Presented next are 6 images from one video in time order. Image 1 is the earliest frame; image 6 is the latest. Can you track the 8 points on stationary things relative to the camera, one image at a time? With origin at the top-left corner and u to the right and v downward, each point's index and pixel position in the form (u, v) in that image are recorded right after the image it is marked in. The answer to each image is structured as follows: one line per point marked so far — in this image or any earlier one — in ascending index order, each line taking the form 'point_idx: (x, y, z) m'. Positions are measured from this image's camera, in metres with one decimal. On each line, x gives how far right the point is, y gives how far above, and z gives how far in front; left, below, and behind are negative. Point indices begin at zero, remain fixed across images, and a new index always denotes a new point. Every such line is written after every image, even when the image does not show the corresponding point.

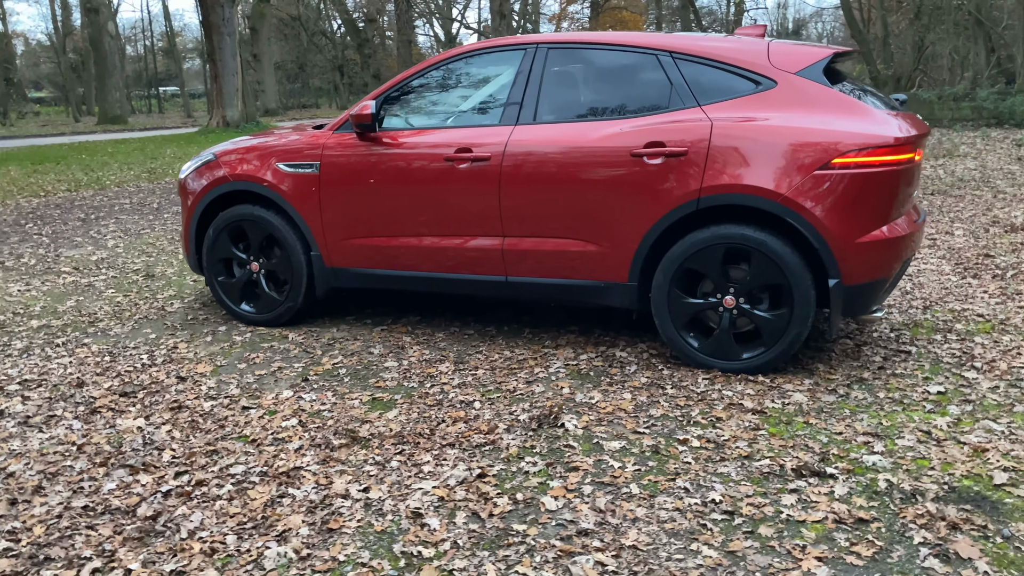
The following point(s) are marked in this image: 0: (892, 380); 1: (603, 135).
0: (+1.9, -0.5, +4.1) m
1: (+0.5, +0.8, +4.3) m
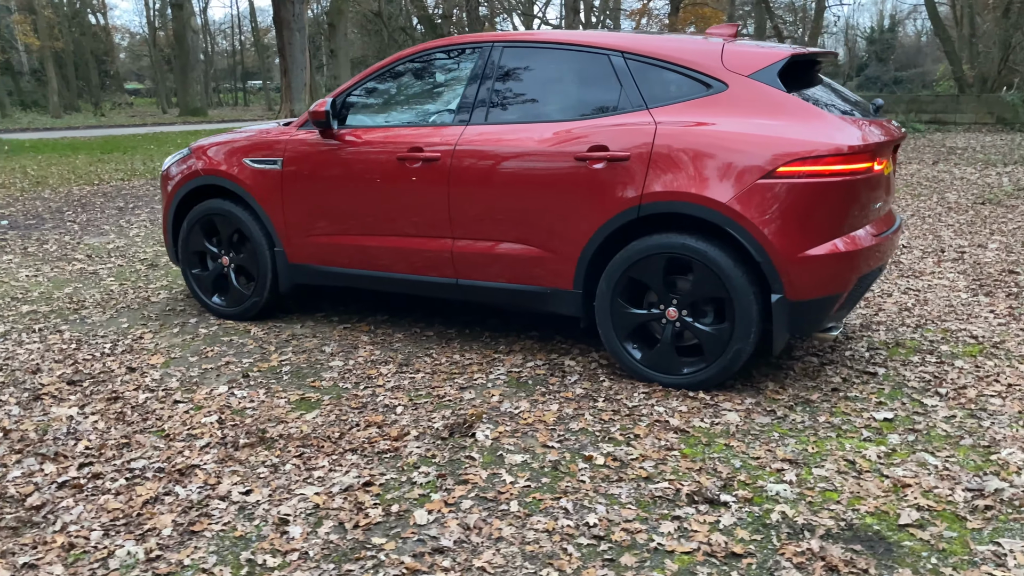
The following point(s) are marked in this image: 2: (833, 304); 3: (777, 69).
0: (+1.5, -0.5, +3.8) m
1: (+0.2, +0.8, +4.1) m
2: (+1.5, -0.1, +3.8) m
3: (+1.2, +1.0, +3.9) m
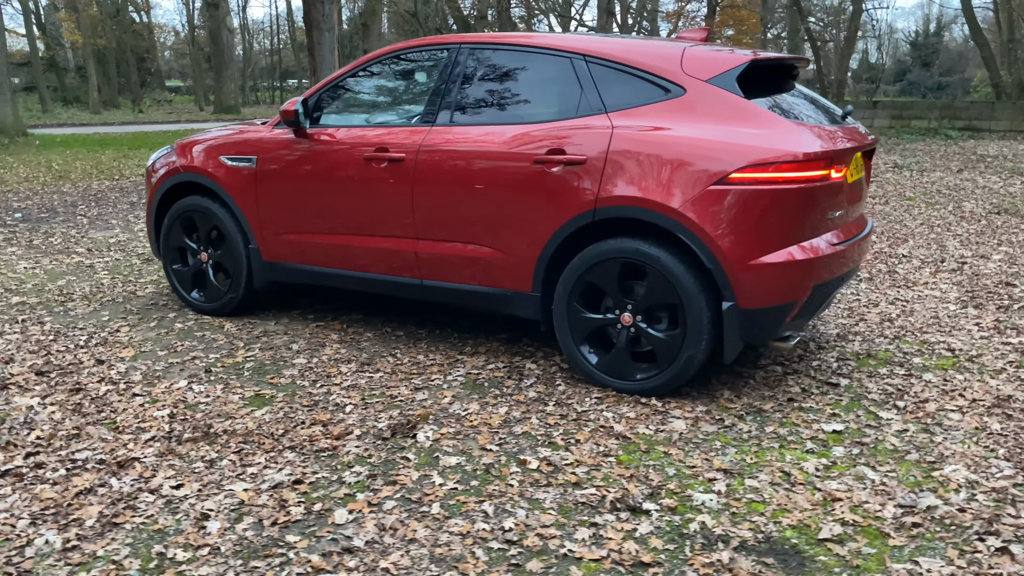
0: (+1.3, -0.6, +3.8) m
1: (0.0, +0.7, +4.1) m
2: (+1.3, -0.1, +3.8) m
3: (+1.0, +1.0, +3.8) m
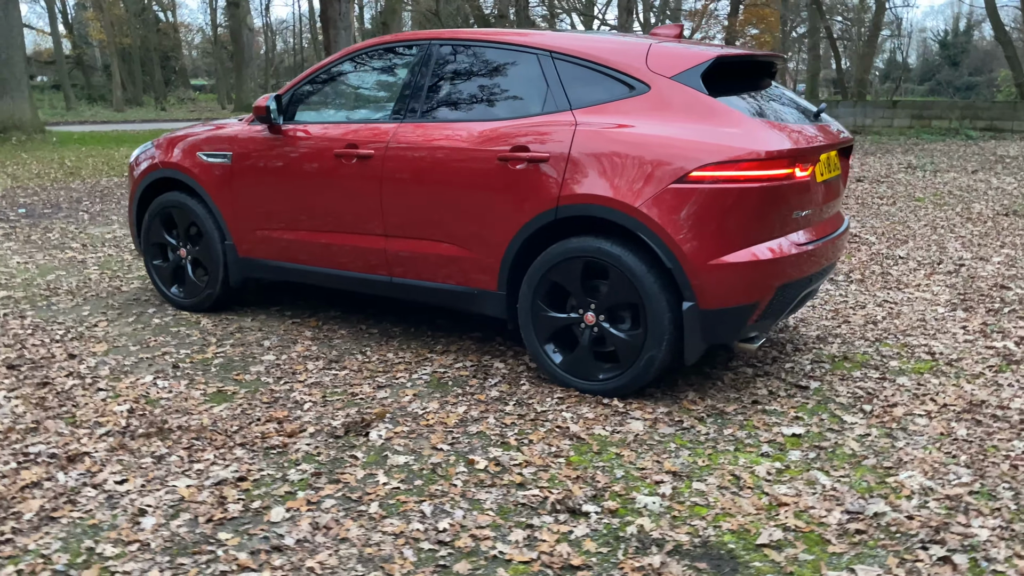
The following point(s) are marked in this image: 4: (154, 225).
0: (+1.1, -0.6, +3.7) m
1: (-0.2, +0.8, +4.1) m
2: (+1.1, -0.1, +3.7) m
3: (+0.9, +1.0, +3.8) m
4: (-2.4, +0.4, +5.4) m
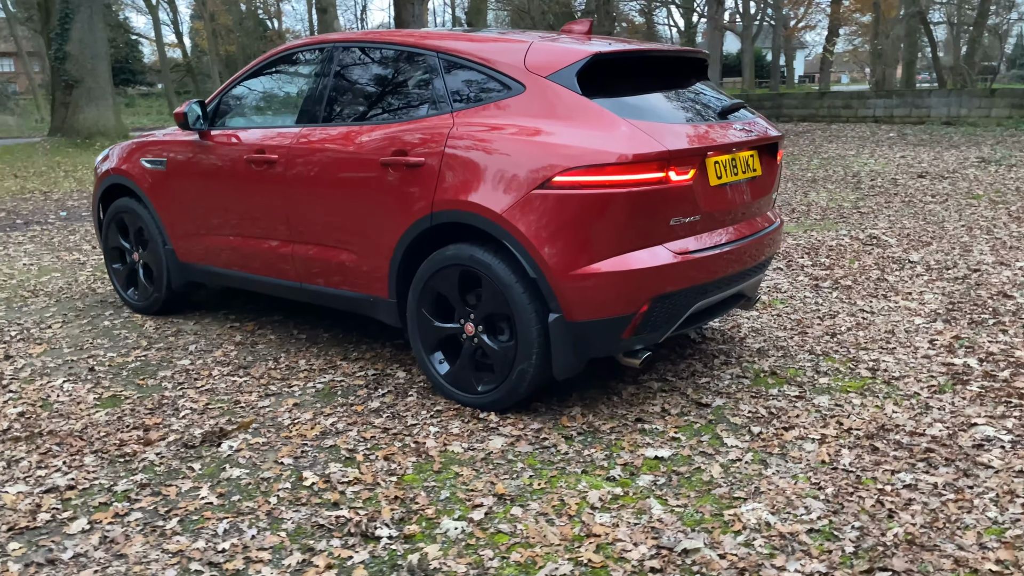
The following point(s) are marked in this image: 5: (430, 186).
0: (+0.5, -0.6, +3.5) m
1: (-0.7, +0.7, +4.0) m
2: (+0.5, -0.2, +3.5) m
3: (+0.3, +1.0, +3.6) m
4: (-2.7, +0.4, +5.6) m
5: (-0.4, +0.5, +3.7) m
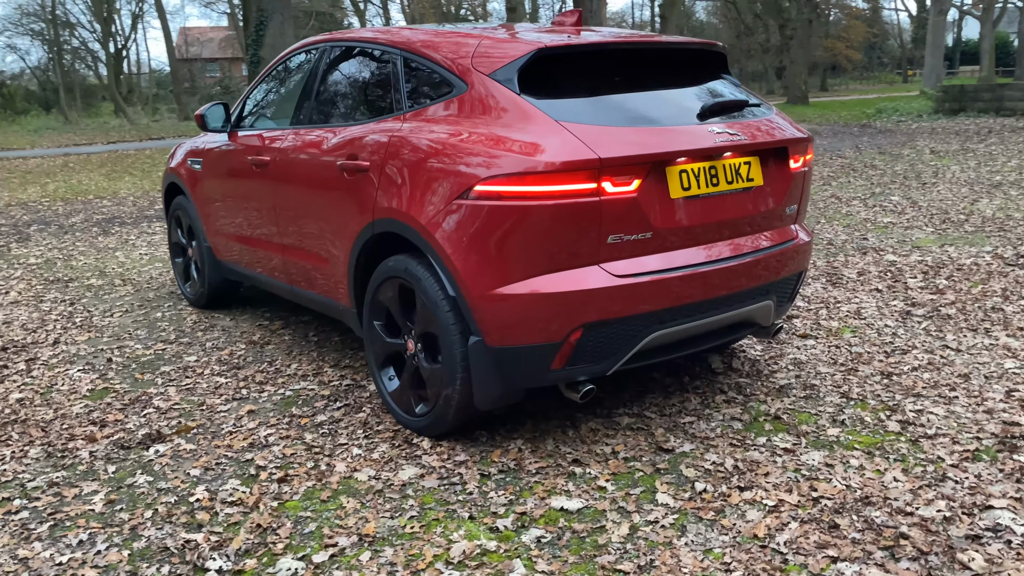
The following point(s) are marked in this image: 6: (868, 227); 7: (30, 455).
0: (+0.2, -0.7, +3.1) m
1: (-0.8, +0.7, +3.9) m
2: (+0.2, -0.3, +3.1) m
3: (0.0, +0.9, +3.2) m
4: (-2.4, +0.4, +5.9) m
5: (-0.6, +0.4, +3.5) m
6: (+3.6, +0.6, +8.4) m
7: (-2.0, -0.7, +3.4) m
